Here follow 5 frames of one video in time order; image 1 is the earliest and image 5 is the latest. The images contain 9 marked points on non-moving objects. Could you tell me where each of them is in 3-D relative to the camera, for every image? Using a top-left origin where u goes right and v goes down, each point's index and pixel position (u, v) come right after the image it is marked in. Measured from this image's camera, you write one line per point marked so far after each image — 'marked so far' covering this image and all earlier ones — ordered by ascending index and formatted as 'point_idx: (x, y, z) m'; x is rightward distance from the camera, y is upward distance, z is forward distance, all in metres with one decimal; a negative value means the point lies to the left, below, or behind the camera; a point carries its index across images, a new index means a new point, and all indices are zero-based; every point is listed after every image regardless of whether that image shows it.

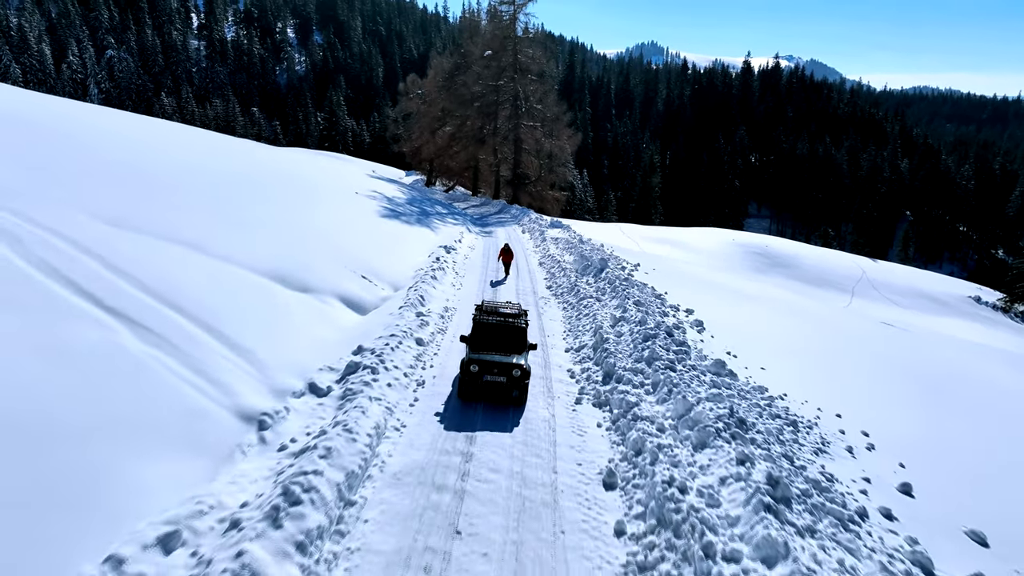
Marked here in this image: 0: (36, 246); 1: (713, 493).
0: (-6.6, +0.5, +9.7) m
1: (+1.9, -1.9, +7.0) m
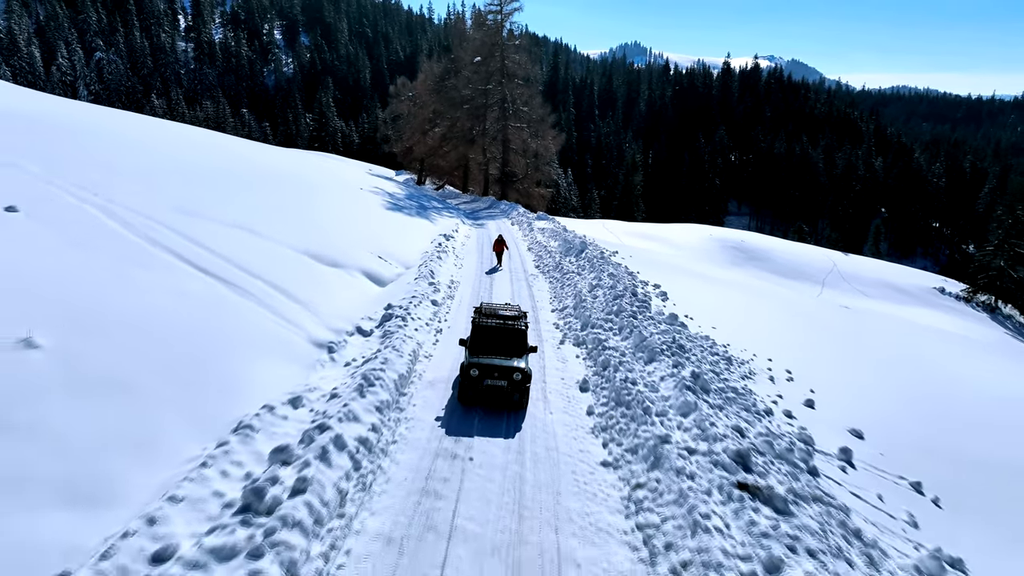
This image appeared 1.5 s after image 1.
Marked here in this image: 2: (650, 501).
0: (-6.6, +1.1, +12.4) m
1: (+2.0, -1.3, +9.9) m
2: (+1.3, -2.0, +6.8) m
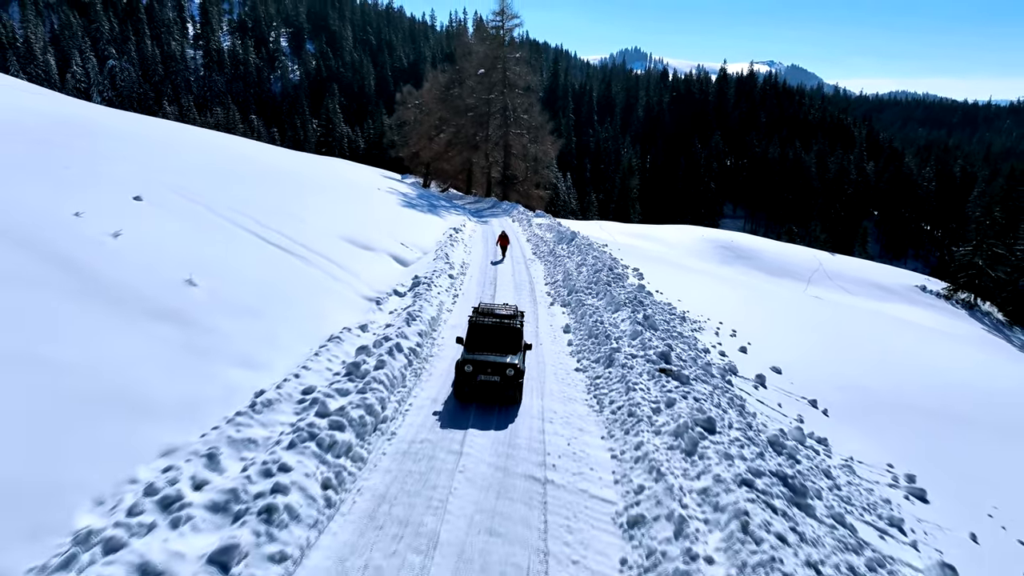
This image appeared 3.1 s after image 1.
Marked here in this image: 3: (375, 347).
0: (-6.6, +1.7, +16.0) m
1: (+2.0, -0.7, +13.4) m
2: (+1.3, -1.4, +10.4) m
3: (-2.1, -0.9, +10.7) m
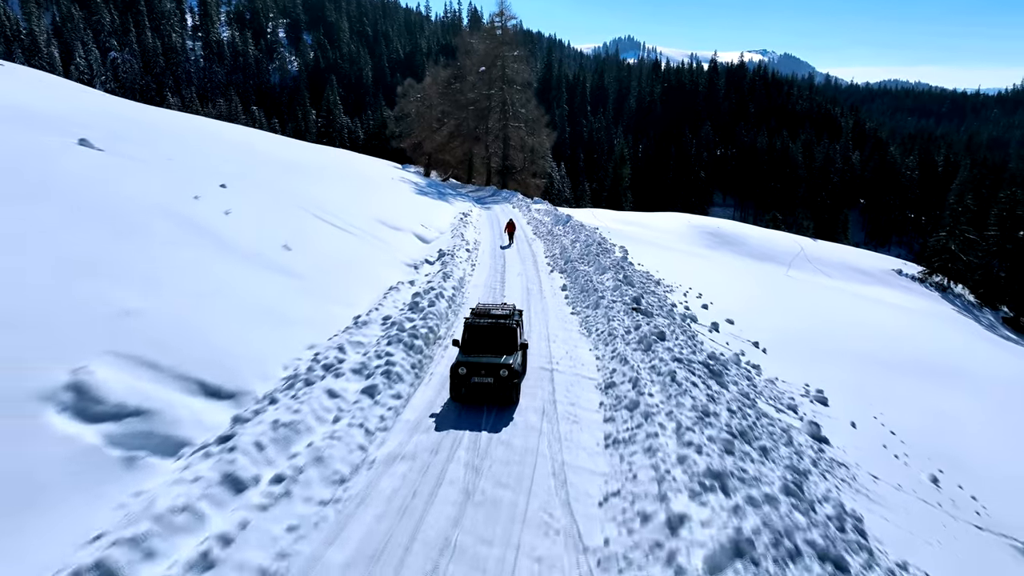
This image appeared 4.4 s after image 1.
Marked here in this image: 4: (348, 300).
0: (-6.4, +2.5, +19.7) m
1: (+2.2, +0.2, +17.3) m
2: (+1.6, -0.6, +14.2) m
3: (-1.8, -0.1, +14.5) m
4: (-3.2, -0.2, +13.4) m
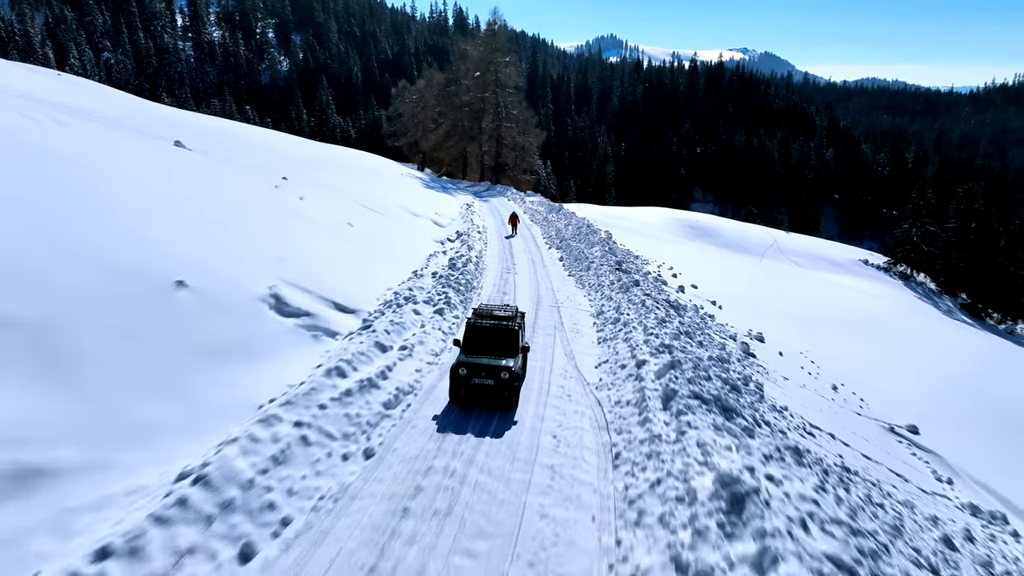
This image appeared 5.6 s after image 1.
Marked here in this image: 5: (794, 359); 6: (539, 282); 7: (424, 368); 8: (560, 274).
0: (-6.2, +3.4, +24.0) m
1: (+2.5, +1.1, +21.7) m
2: (+1.9, +0.3, +18.7) m
3: (-1.5, +0.8, +18.8) m
4: (-2.8, +0.7, +17.7) m
5: (+7.2, -1.8, +17.7) m
6: (+0.7, +0.2, +18.4) m
7: (-1.3, -1.2, +10.6) m
8: (+1.3, +0.3, +19.4) m
